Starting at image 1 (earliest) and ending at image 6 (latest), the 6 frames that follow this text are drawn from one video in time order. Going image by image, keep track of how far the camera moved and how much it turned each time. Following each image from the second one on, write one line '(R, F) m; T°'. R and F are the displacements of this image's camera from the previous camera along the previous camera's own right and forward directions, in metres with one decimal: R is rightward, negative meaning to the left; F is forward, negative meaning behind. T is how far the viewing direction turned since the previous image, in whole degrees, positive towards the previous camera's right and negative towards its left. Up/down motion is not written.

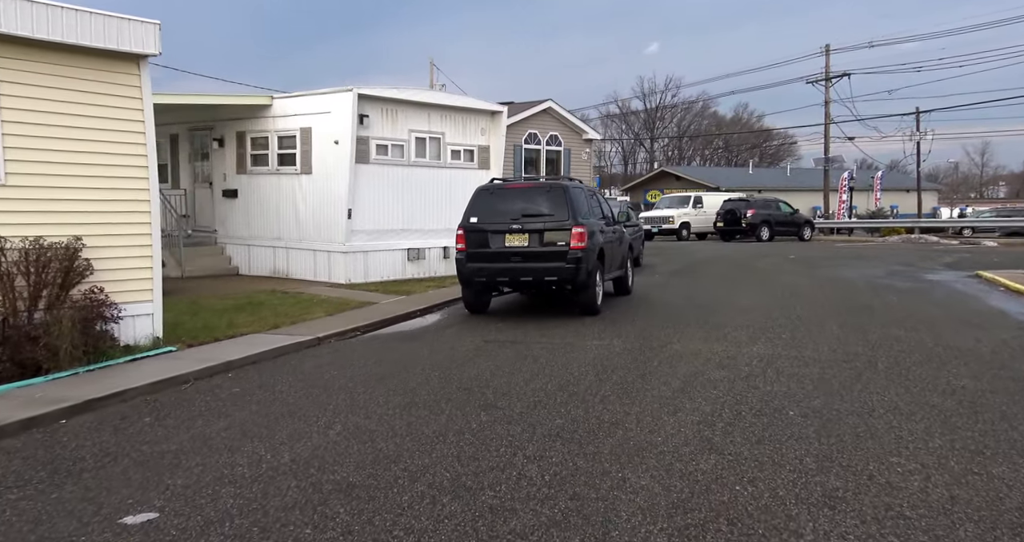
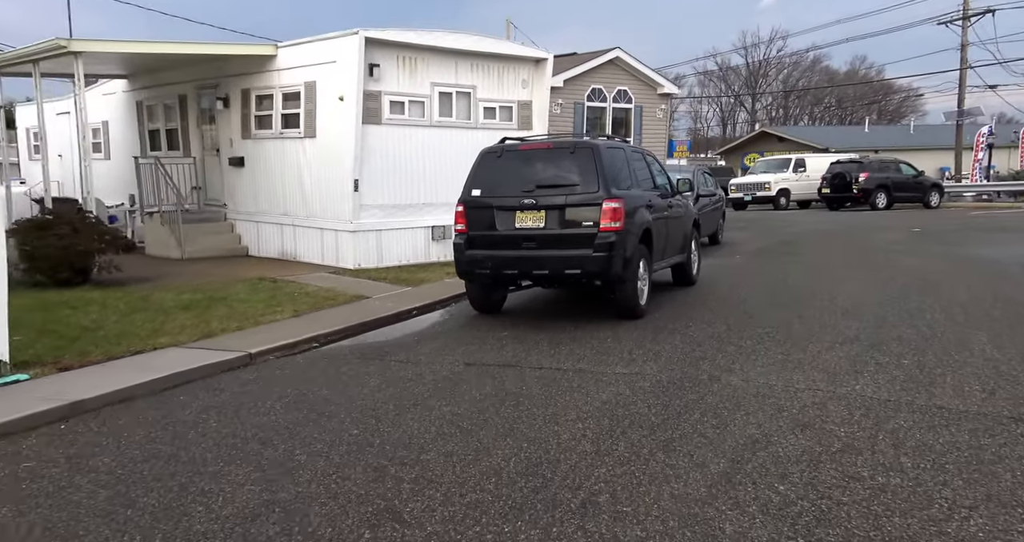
(+0.9, +2.6) m; -7°
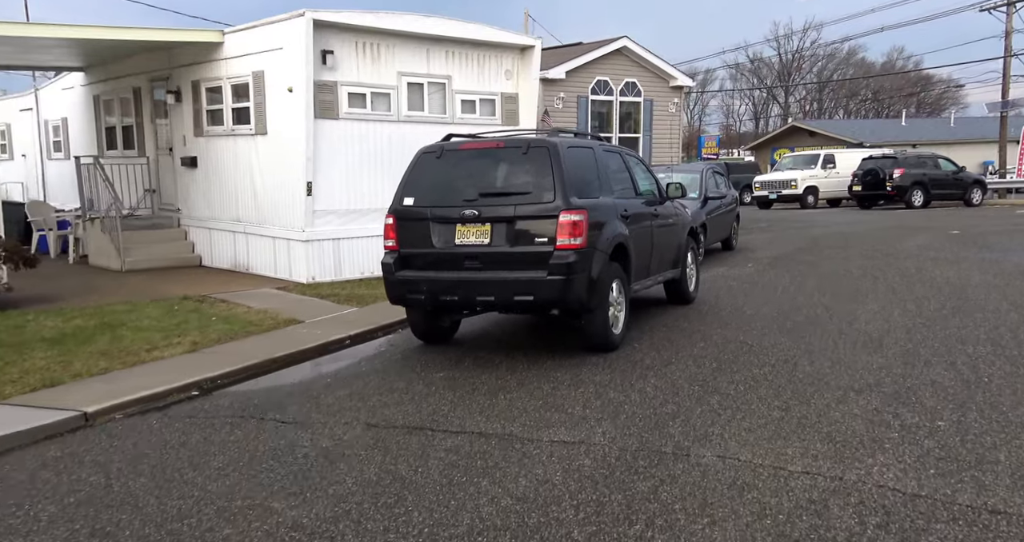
(+0.8, +1.5) m; -2°
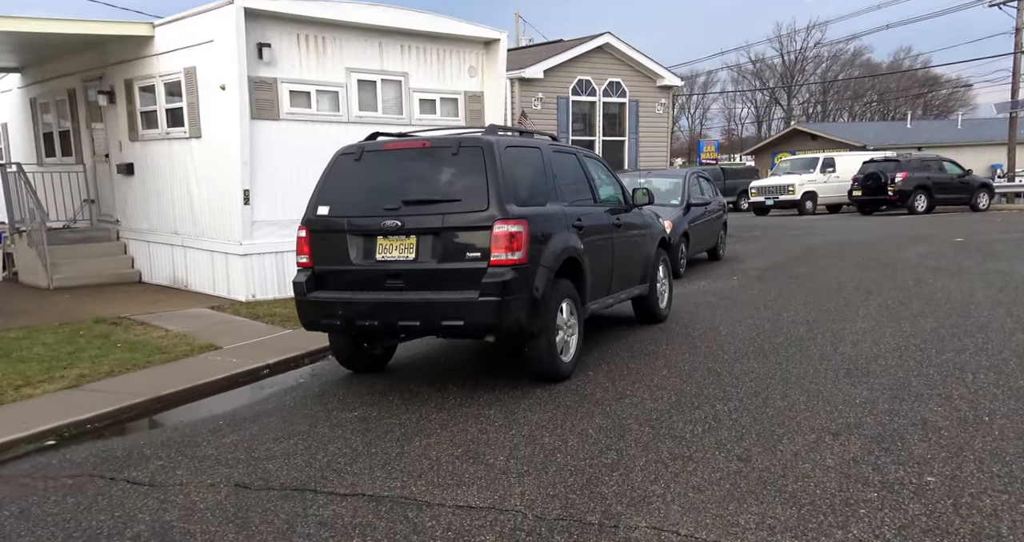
(+0.6, +0.9) m; 0°
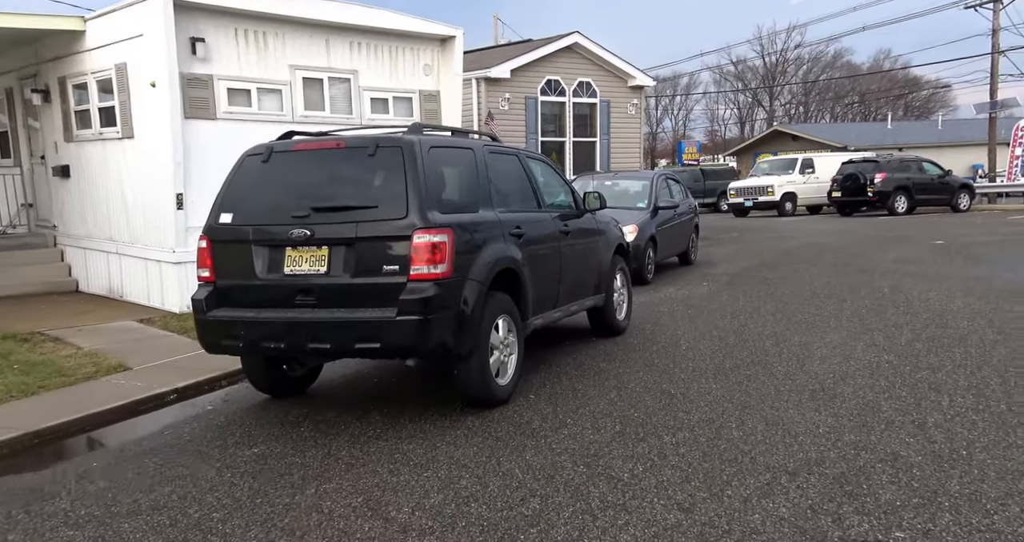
(+0.4, +0.6) m; +1°
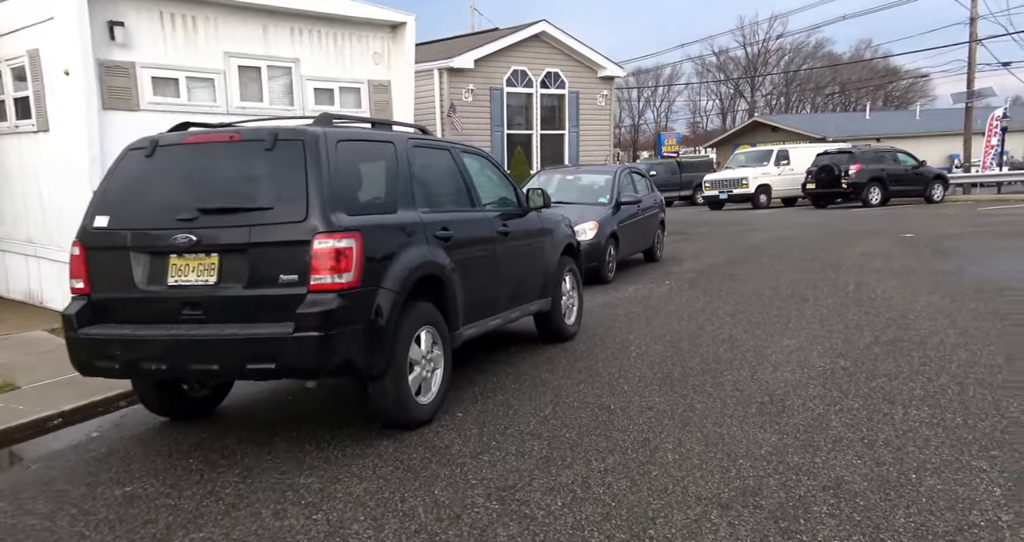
(+0.4, +0.5) m; +1°
